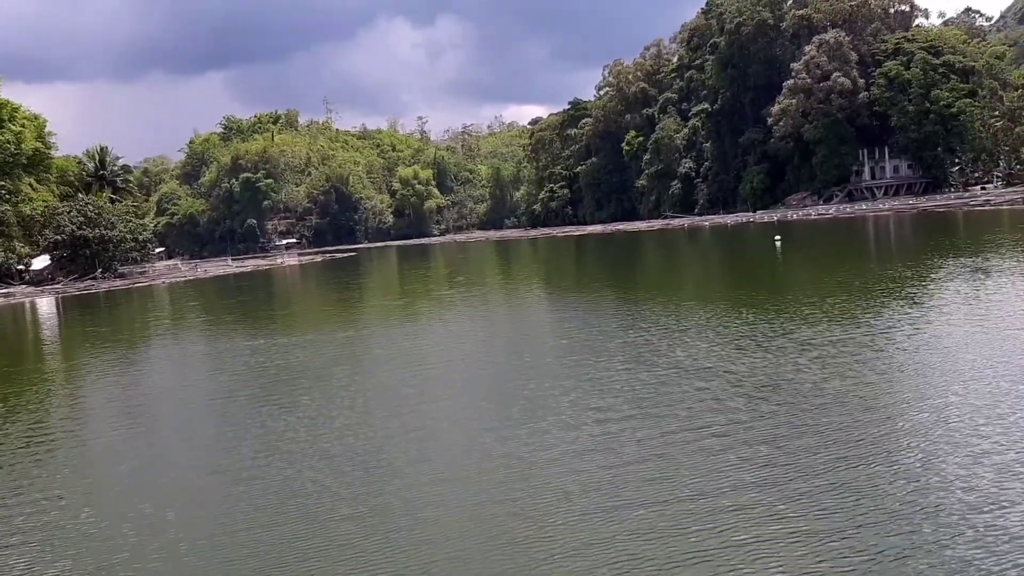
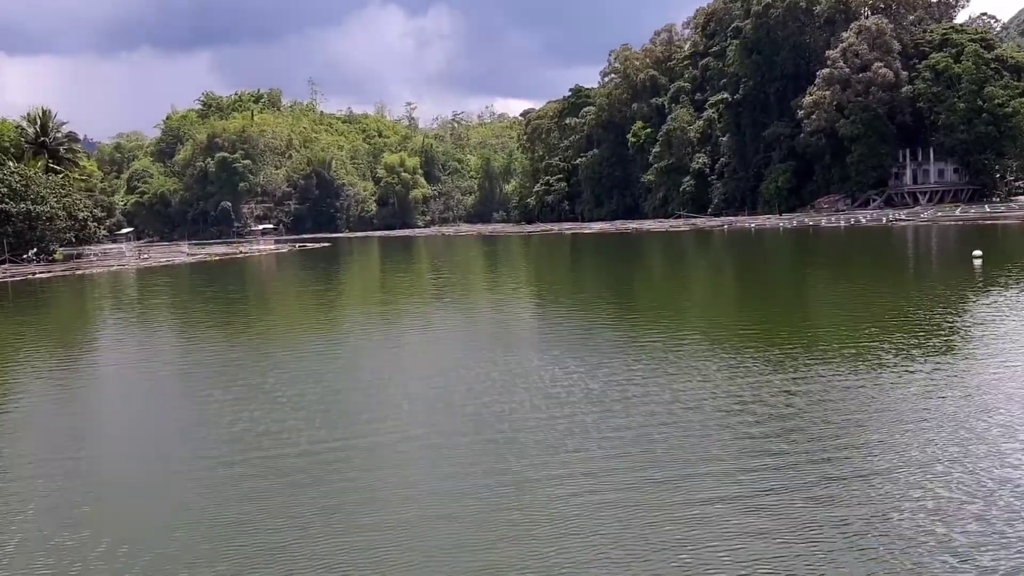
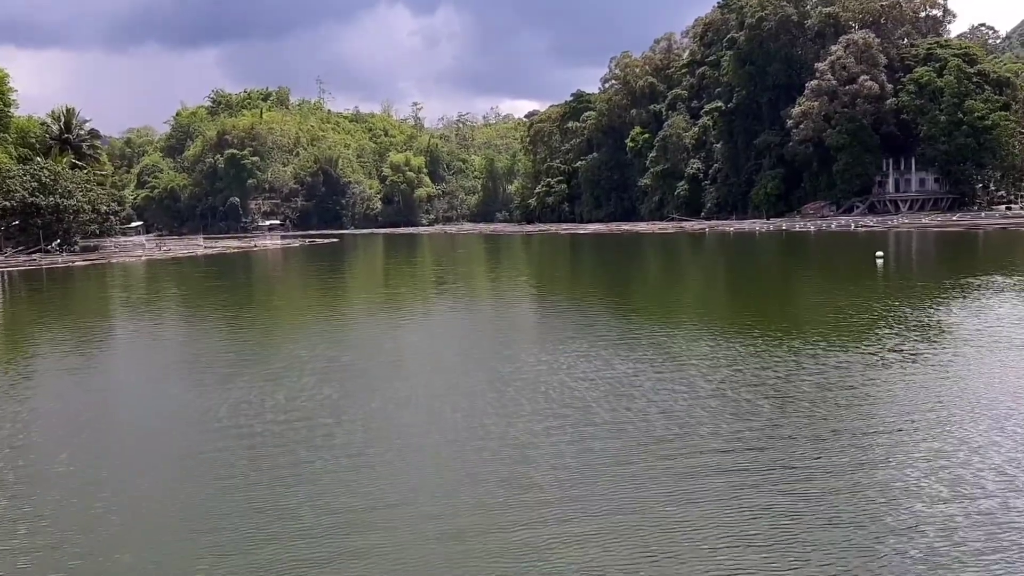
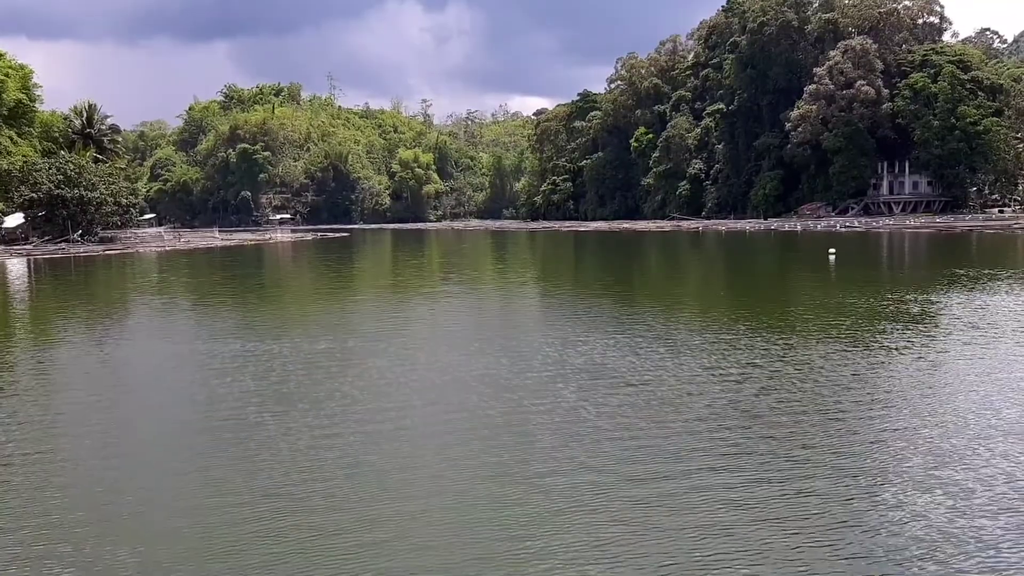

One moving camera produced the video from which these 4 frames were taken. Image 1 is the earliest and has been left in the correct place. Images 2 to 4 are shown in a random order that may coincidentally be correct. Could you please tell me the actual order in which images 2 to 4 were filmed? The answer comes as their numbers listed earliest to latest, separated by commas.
4, 3, 2
